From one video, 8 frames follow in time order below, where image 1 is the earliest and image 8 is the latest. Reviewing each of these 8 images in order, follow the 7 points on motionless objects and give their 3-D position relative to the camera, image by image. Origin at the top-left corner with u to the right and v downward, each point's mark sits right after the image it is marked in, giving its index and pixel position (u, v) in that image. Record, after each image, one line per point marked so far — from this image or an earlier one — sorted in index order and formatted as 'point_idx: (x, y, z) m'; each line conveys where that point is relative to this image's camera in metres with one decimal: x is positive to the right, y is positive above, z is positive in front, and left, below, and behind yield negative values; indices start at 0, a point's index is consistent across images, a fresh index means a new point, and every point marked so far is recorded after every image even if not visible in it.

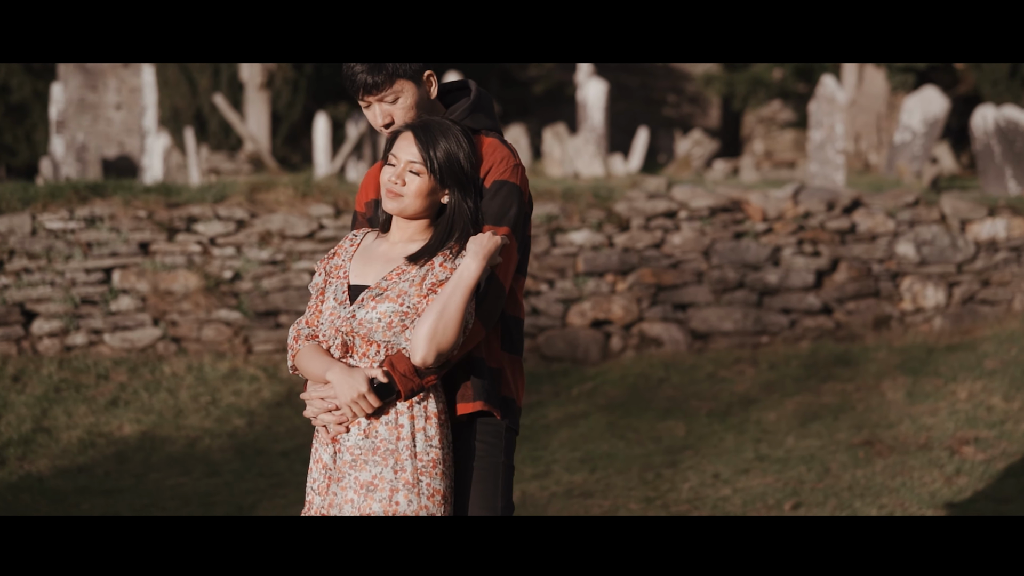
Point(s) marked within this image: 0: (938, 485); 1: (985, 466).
0: (+1.5, -0.7, +5.8) m
1: (+1.7, -0.6, +6.0) m
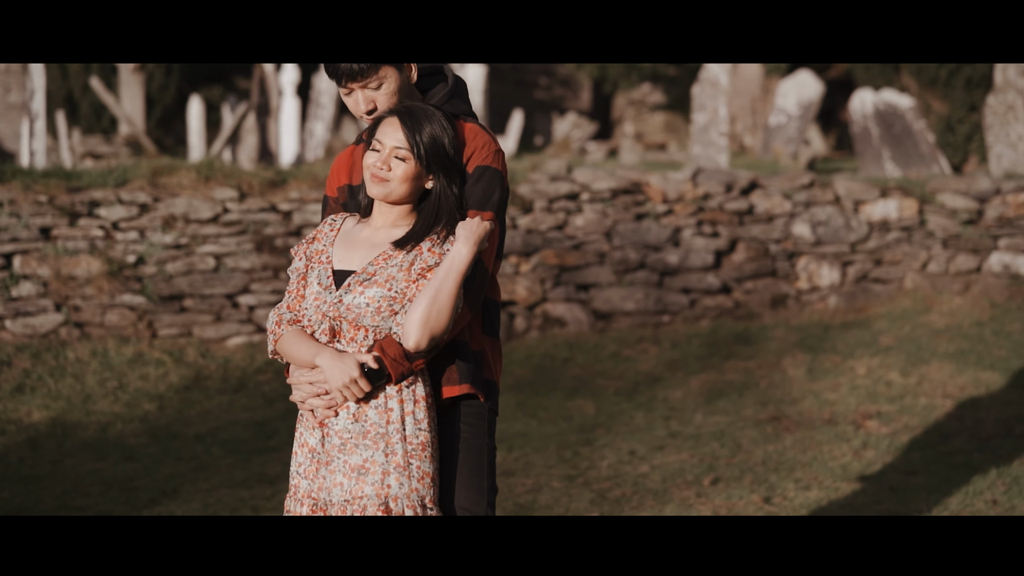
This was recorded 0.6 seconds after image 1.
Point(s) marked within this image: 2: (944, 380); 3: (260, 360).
0: (+1.2, -0.6, +6.0) m
1: (+1.4, -0.6, +6.2) m
2: (+1.7, -0.4, +6.8) m
3: (-1.2, -0.3, +8.0) m
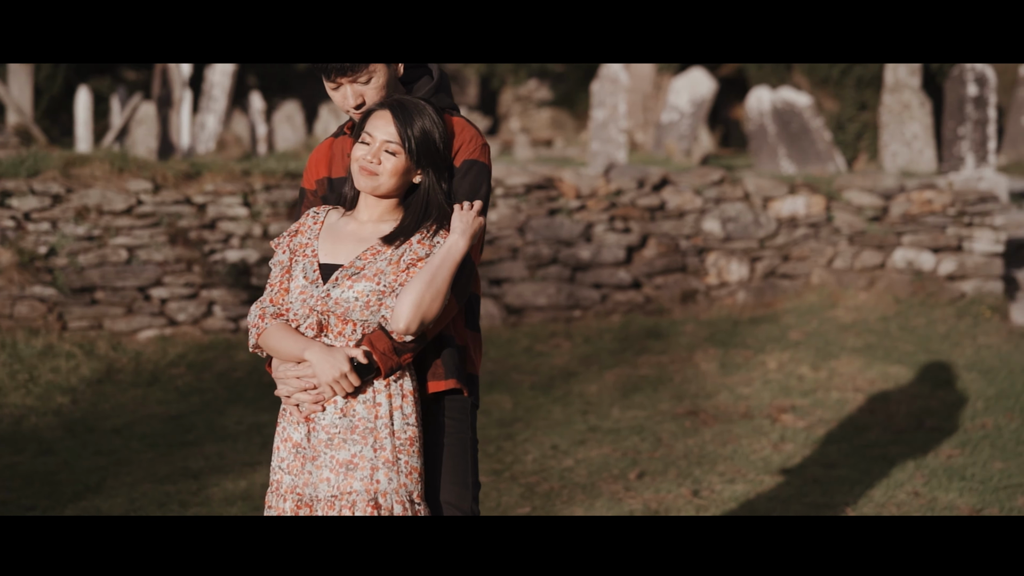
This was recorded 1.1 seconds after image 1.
0: (+0.9, -0.6, +6.1) m
1: (+1.1, -0.5, +6.4) m
2: (+1.4, -0.4, +6.9) m
3: (-1.6, -0.3, +7.9) m
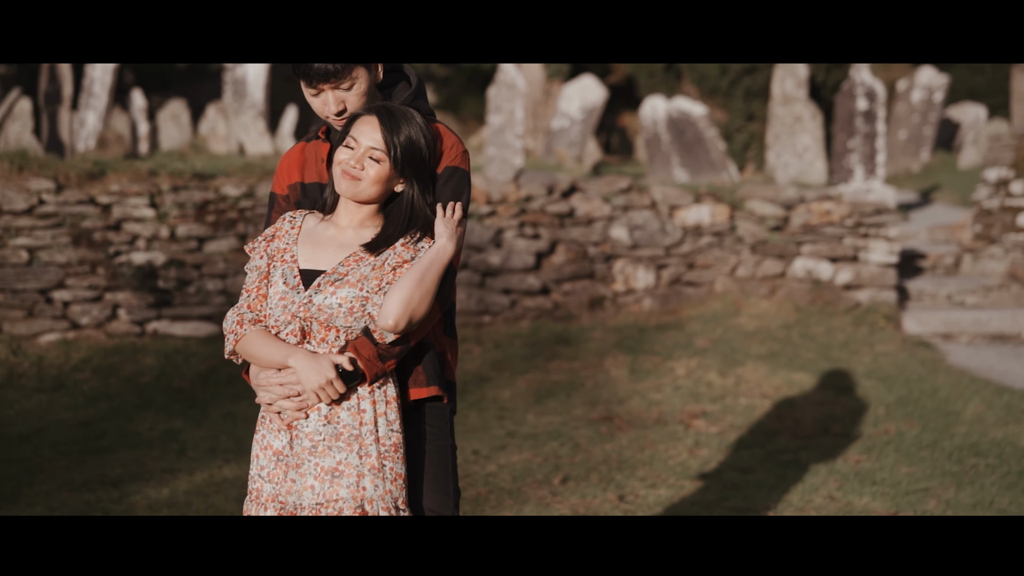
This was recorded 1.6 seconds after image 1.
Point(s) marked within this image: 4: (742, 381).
0: (+0.6, -0.6, +6.2) m
1: (+0.8, -0.6, +6.5) m
2: (+1.0, -0.4, +7.0) m
3: (-2.0, -0.3, +7.7) m
4: (+1.0, -0.4, +7.0) m
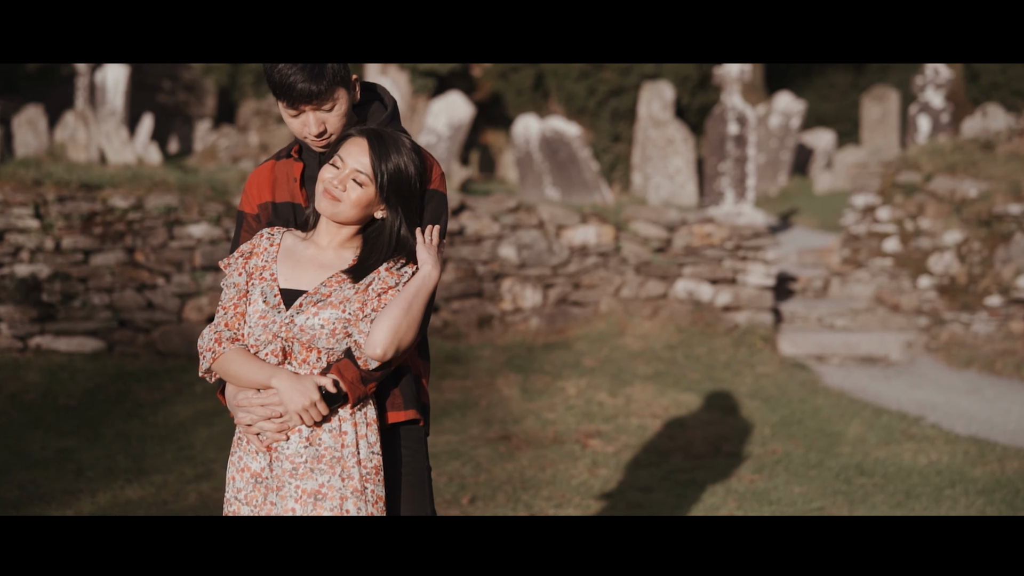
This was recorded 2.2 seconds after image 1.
0: (+0.3, -0.7, +6.3) m
1: (+0.4, -0.7, +6.5) m
2: (+0.6, -0.5, +7.1) m
3: (-2.6, -0.4, +7.5) m
4: (+0.5, -0.5, +7.1) m
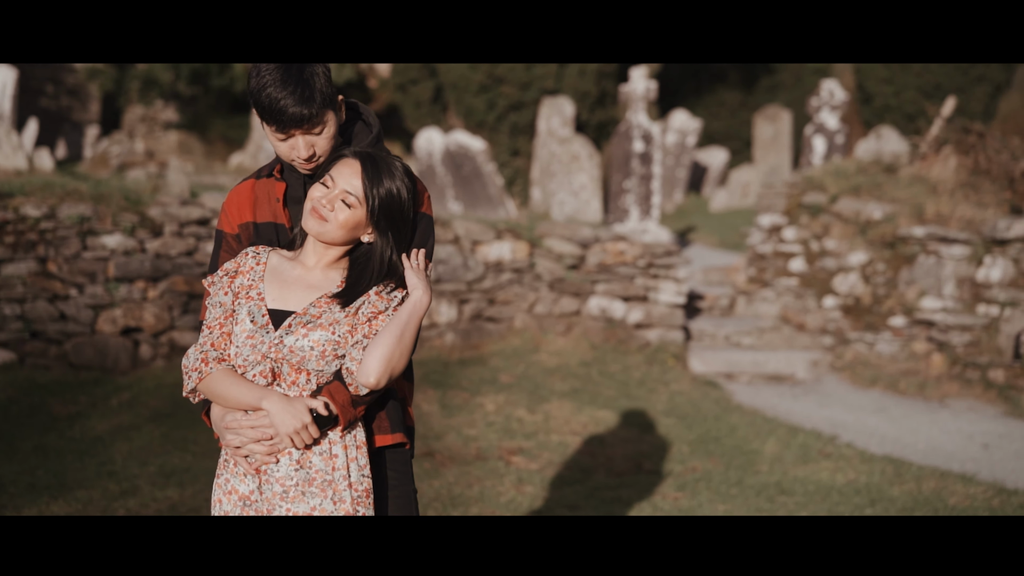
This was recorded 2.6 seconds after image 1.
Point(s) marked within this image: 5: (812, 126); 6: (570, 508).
0: (0.0, -0.8, +6.2) m
1: (+0.1, -0.7, +6.5) m
2: (+0.2, -0.6, +7.1) m
3: (-2.9, -0.4, +7.2) m
4: (+0.2, -0.6, +7.1) m
5: (+3.2, +1.8, +18.3) m
6: (+0.2, -0.8, +6.2) m
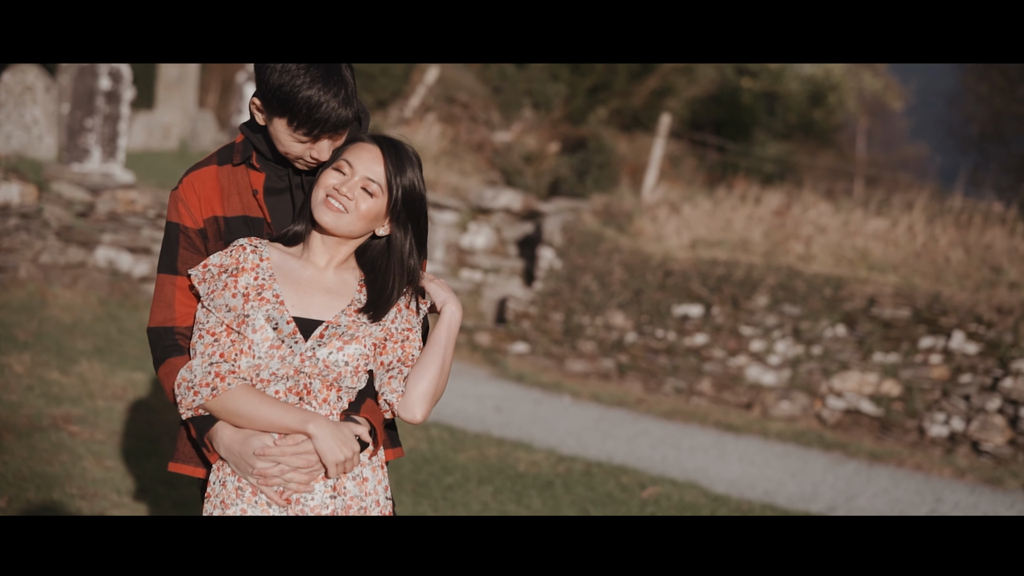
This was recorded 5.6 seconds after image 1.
0: (-1.4, -0.6, +5.8) m
1: (-1.5, -0.6, +6.0) m
2: (-1.6, -0.4, +6.7) m
3: (-4.4, -0.1, +5.2) m
4: (-1.7, -0.4, +6.6) m
5: (-4.2, +2.5, +17.8) m
6: (-1.2, -0.7, +5.8) m
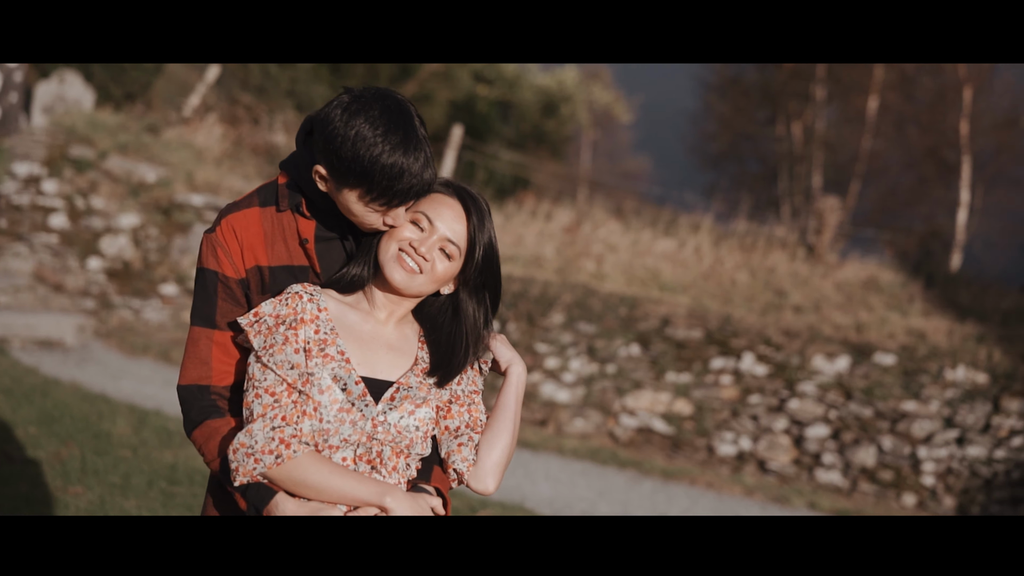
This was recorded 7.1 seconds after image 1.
0: (-1.9, -0.7, +5.2) m
1: (-2.0, -0.6, +5.5) m
2: (-2.3, -0.4, +6.1) m
3: (-4.7, -0.1, +4.0) m
4: (-2.3, -0.4, +6.0) m
5: (-7.1, +2.6, +16.4) m
6: (-1.7, -0.7, +5.3) m
